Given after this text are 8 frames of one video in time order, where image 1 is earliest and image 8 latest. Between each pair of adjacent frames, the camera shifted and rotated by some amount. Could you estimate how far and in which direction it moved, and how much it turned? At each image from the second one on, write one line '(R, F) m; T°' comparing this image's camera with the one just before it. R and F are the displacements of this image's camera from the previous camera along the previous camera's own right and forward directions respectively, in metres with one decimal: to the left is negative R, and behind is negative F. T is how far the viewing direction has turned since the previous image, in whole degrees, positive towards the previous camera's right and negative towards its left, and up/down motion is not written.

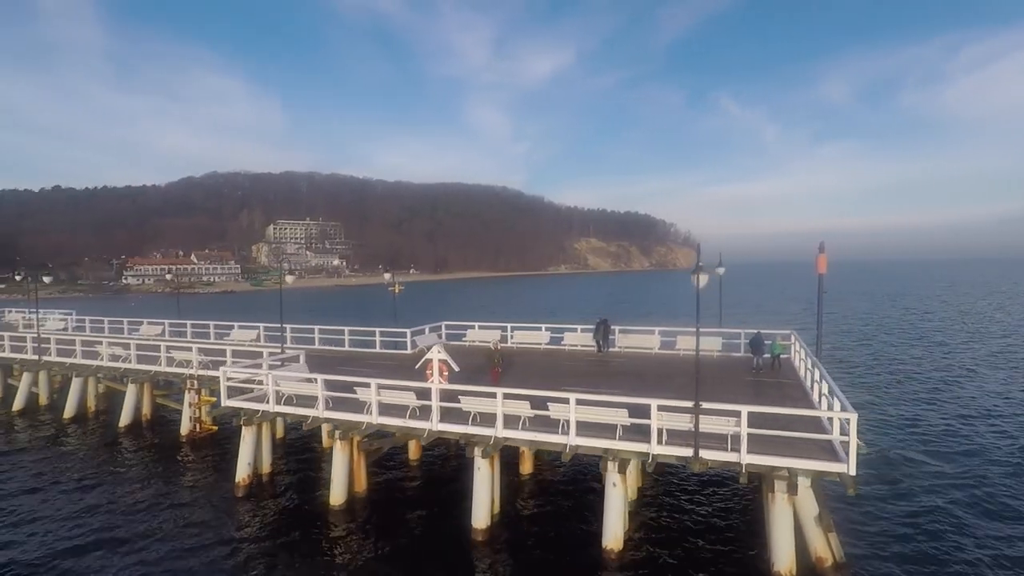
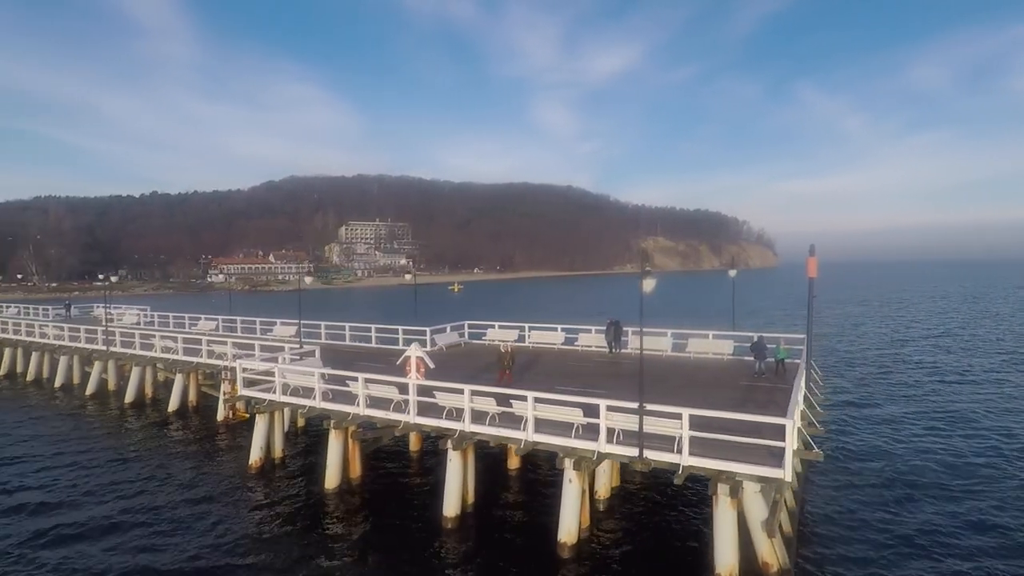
(+2.4, -0.5) m; -7°
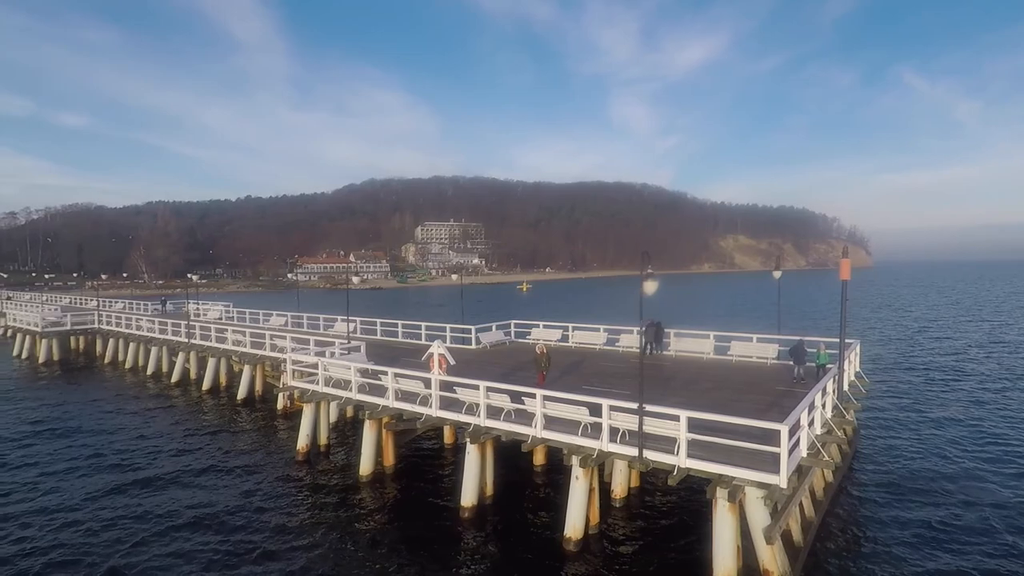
(+1.5, -0.4) m; -7°
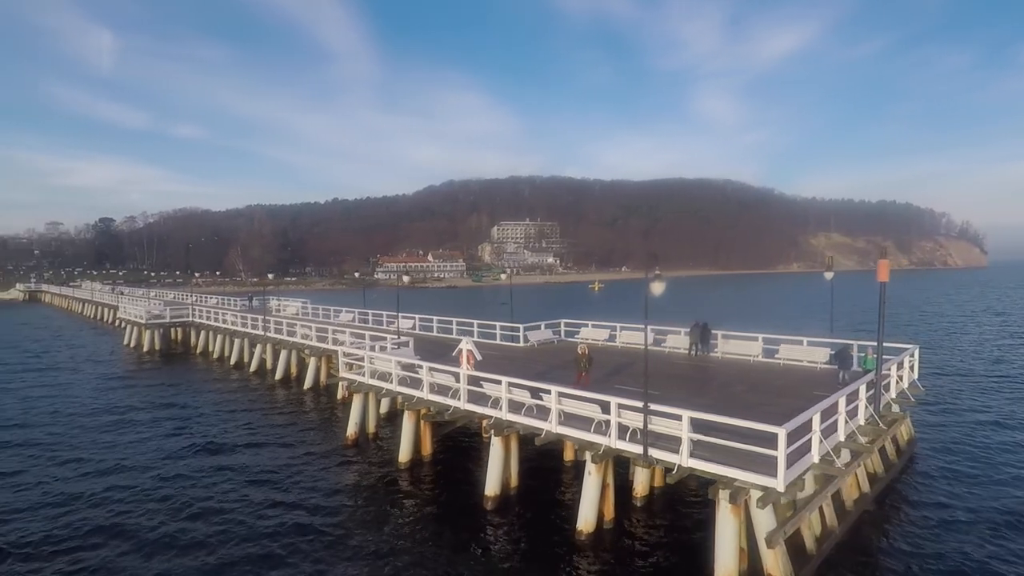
(+1.5, -0.5) m; -8°
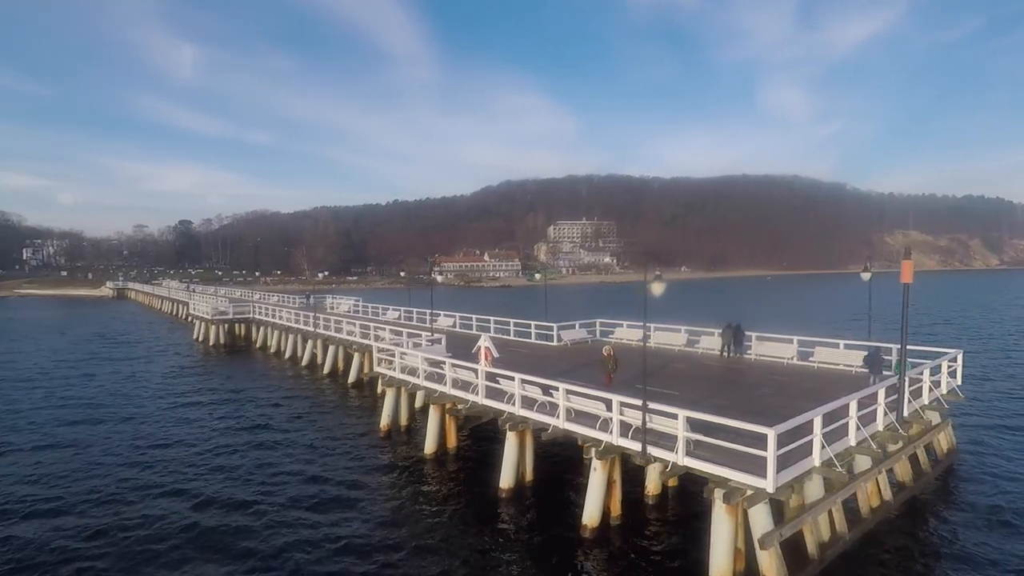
(+1.2, -0.4) m; -6°
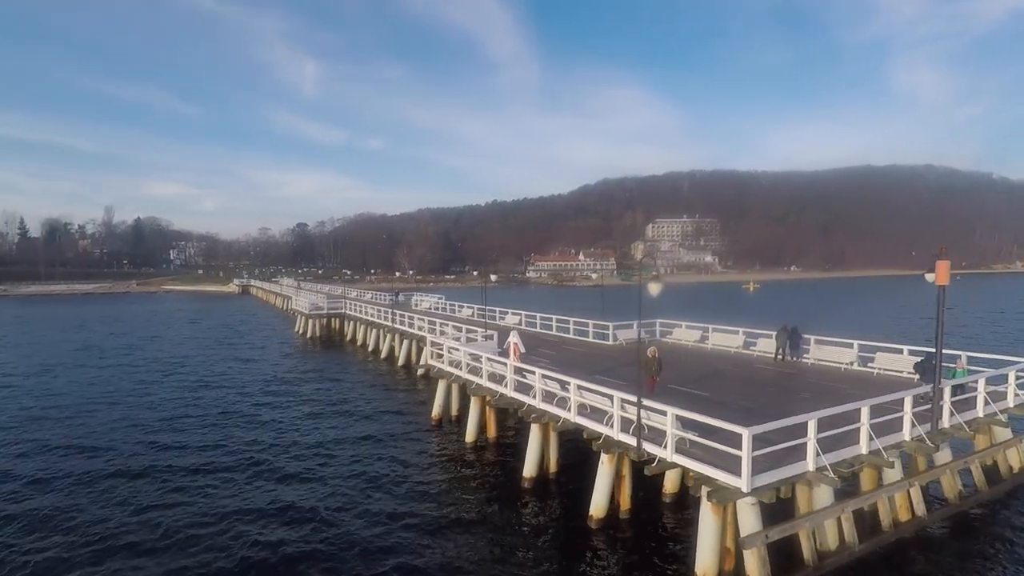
(+2.3, -0.6) m; -10°
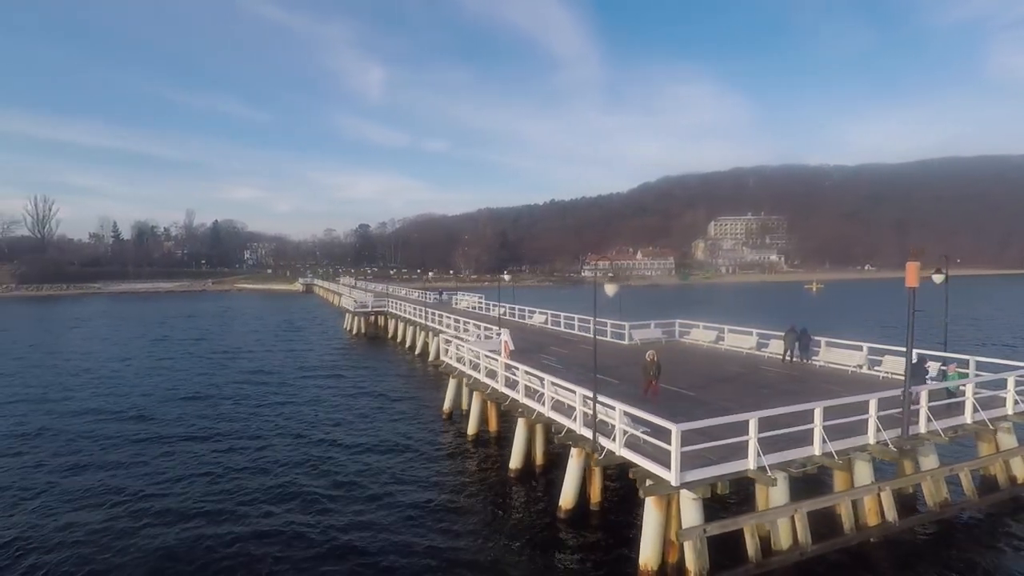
(+2.3, -0.7) m; -6°
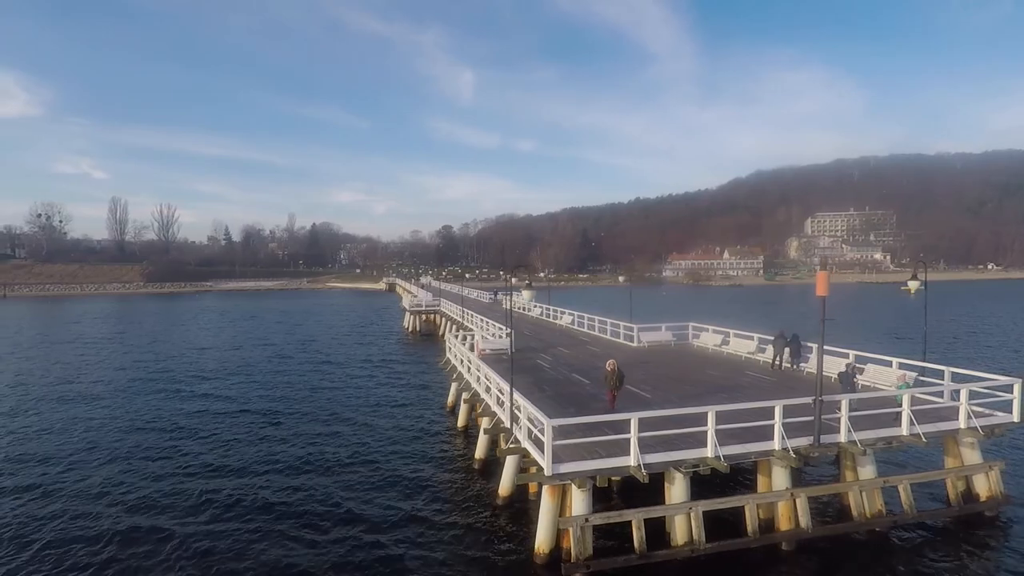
(+4.2, -1.0) m; -9°
